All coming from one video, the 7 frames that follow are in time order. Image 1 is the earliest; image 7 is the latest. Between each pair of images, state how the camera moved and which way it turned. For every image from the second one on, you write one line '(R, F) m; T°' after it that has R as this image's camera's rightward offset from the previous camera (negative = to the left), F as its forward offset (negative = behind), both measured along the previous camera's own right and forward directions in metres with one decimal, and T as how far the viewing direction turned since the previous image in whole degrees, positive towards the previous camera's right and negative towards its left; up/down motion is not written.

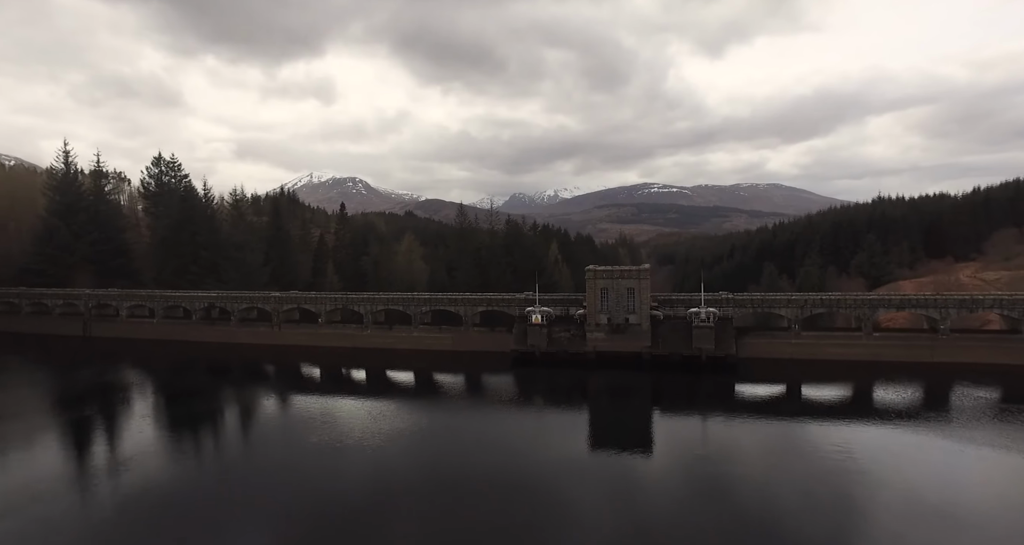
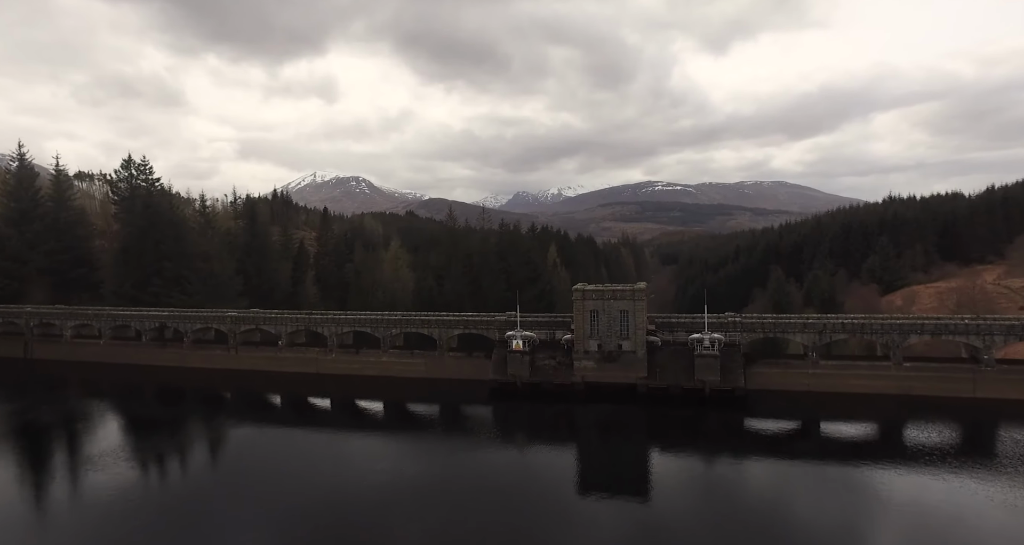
(+1.4, +4.3) m; 0°
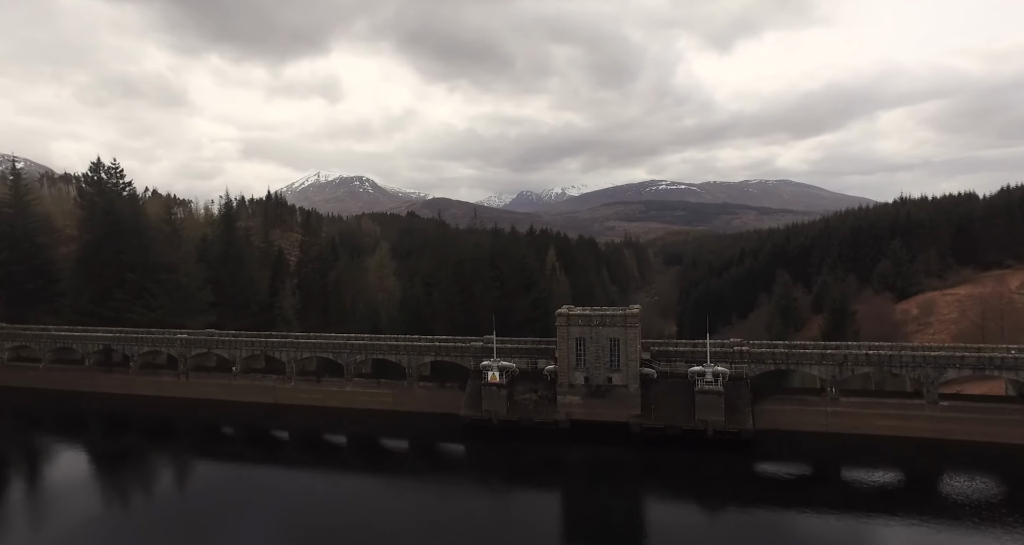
(+1.3, +3.9) m; 0°
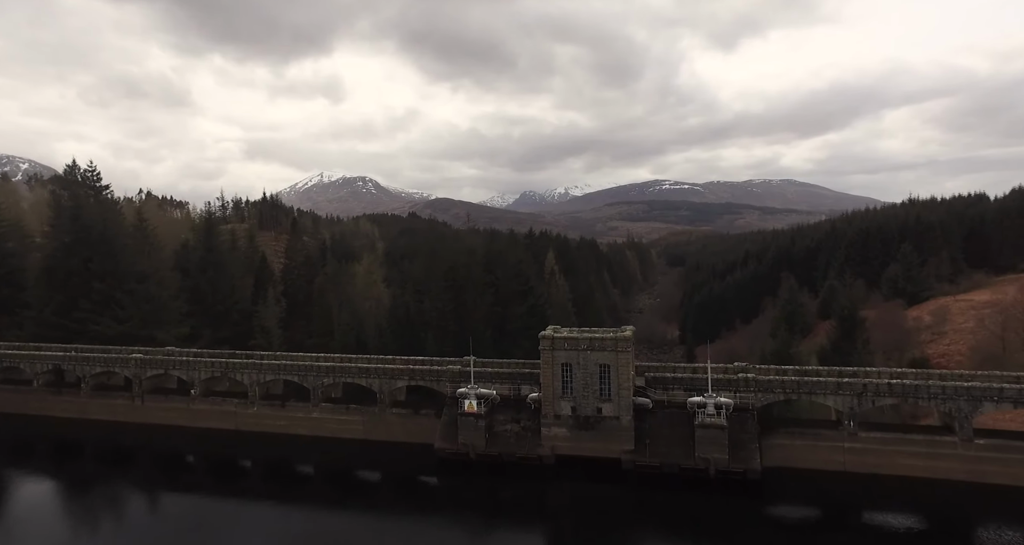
(+1.0, +2.9) m; 0°
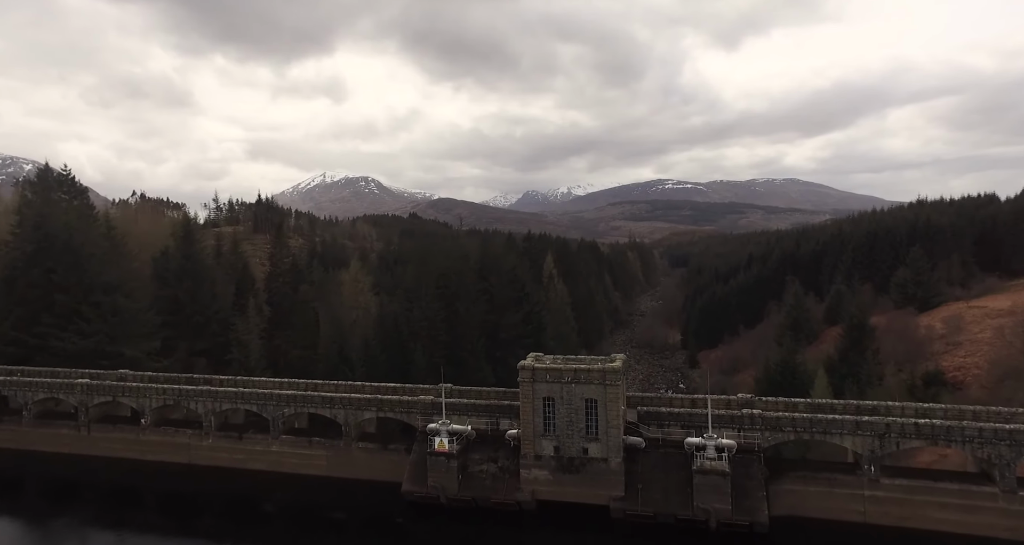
(+1.0, +2.8) m; 0°
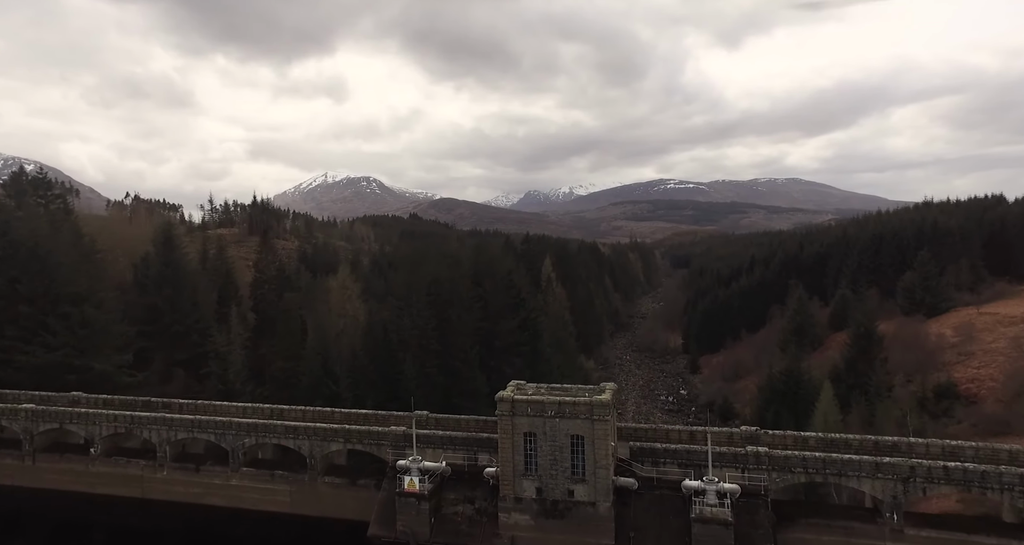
(+0.8, +2.3) m; 0°
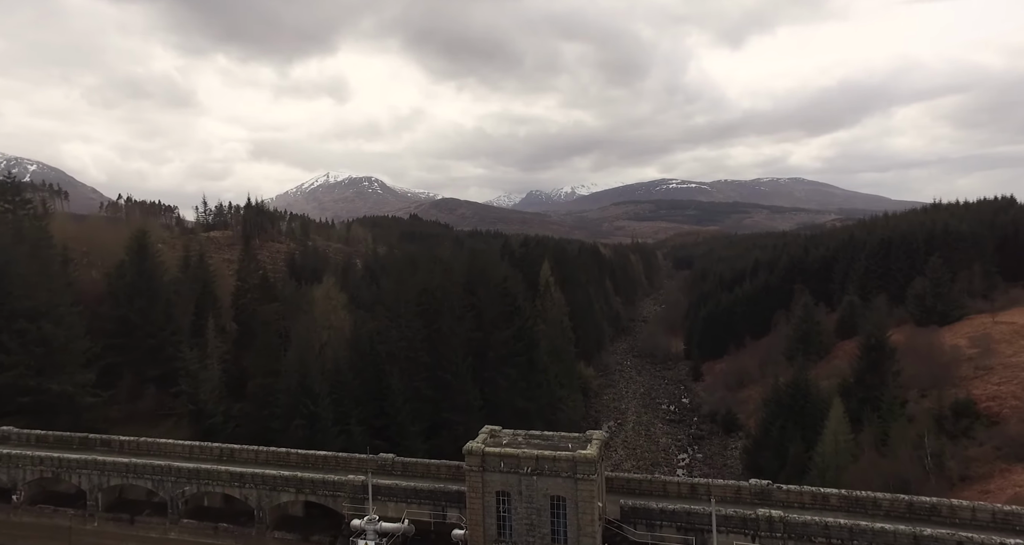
(+0.9, +2.9) m; 0°
